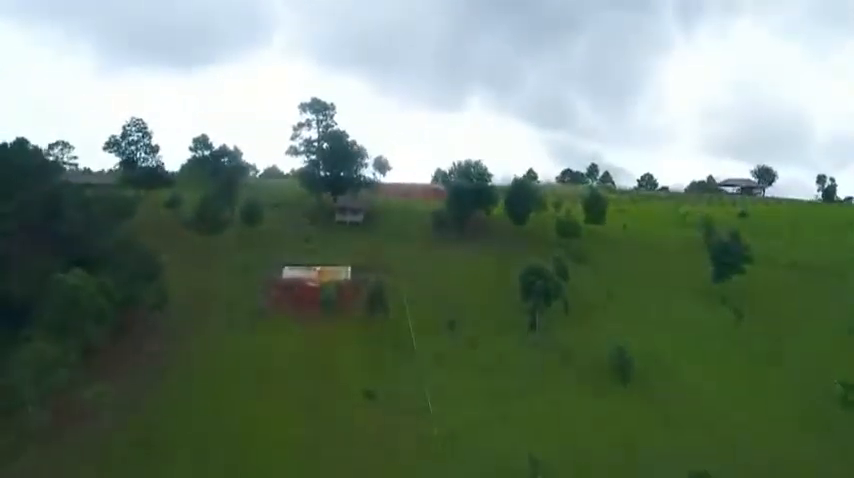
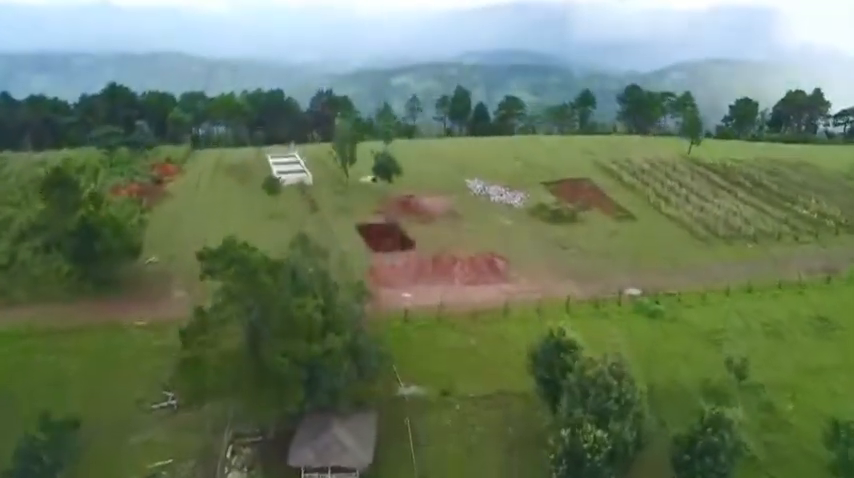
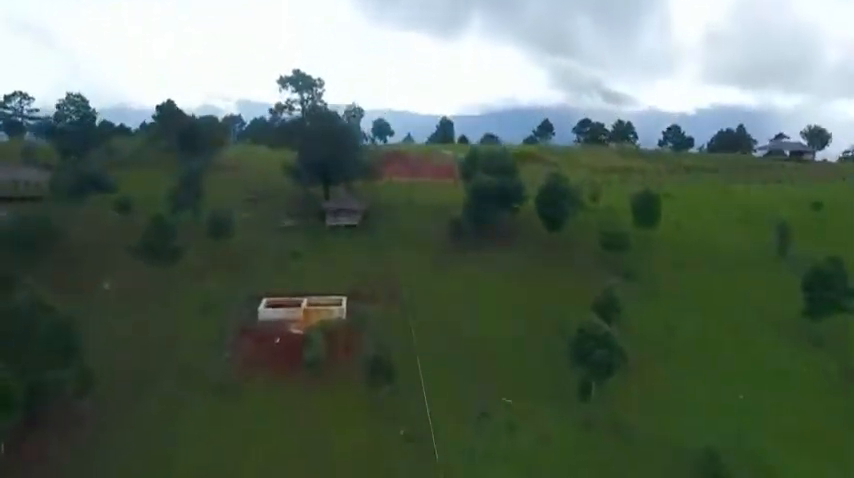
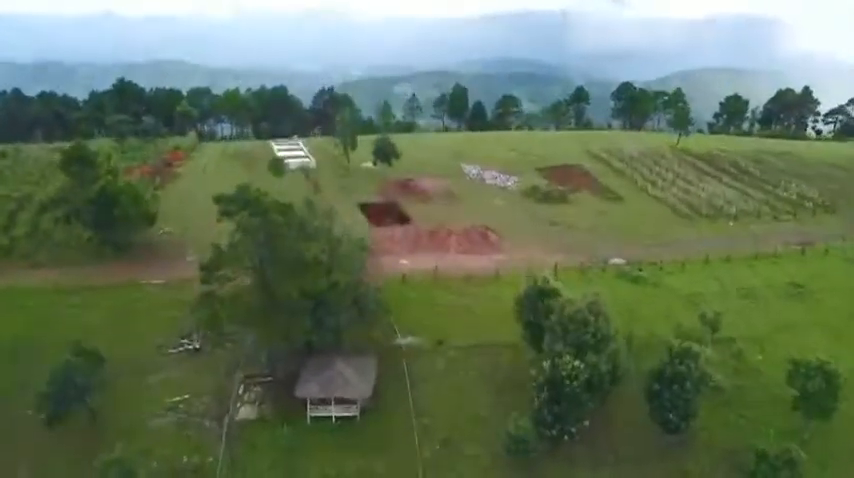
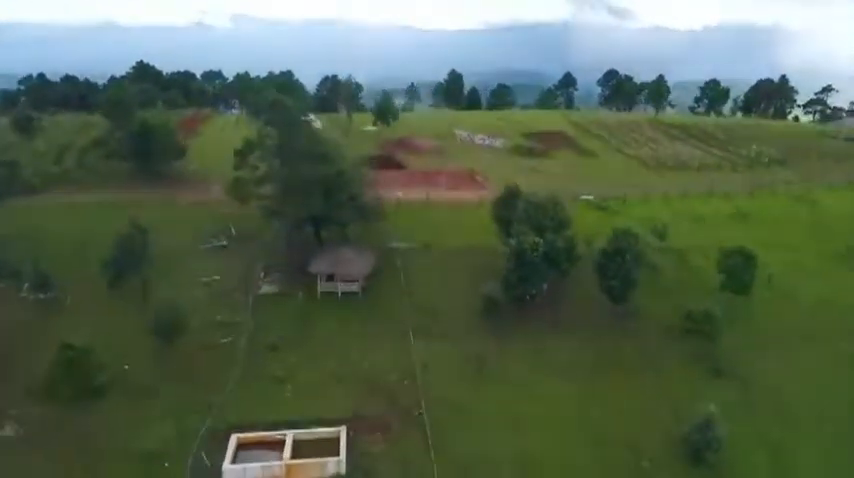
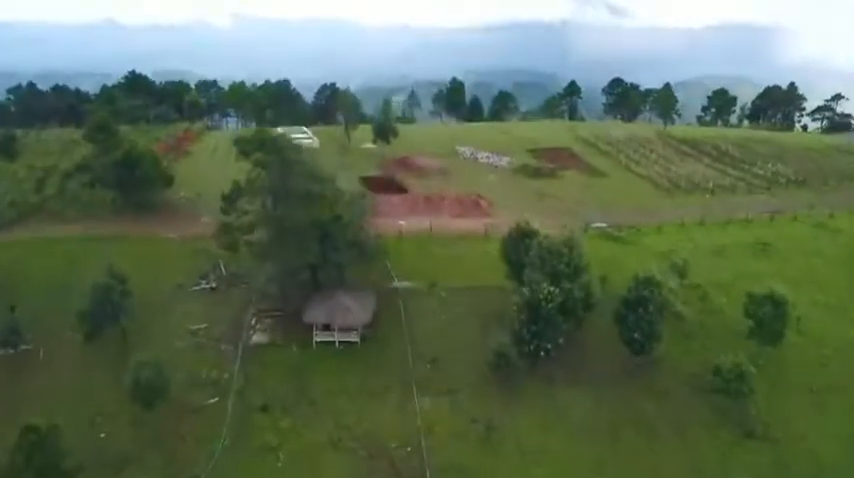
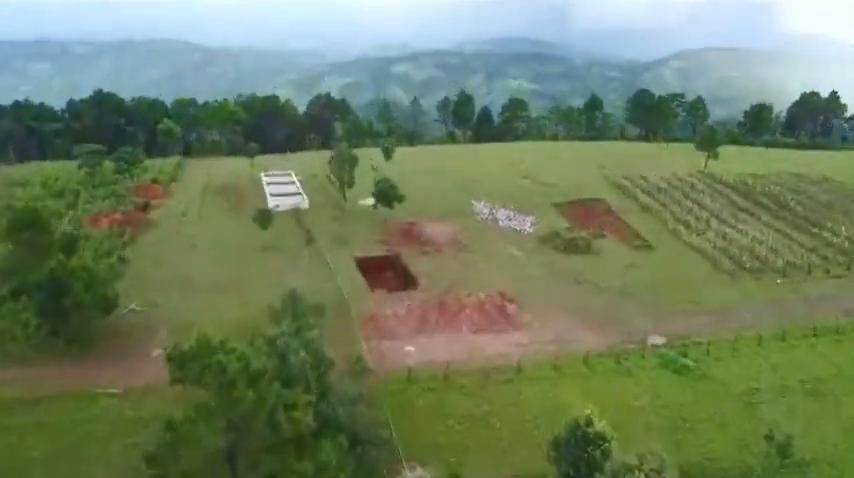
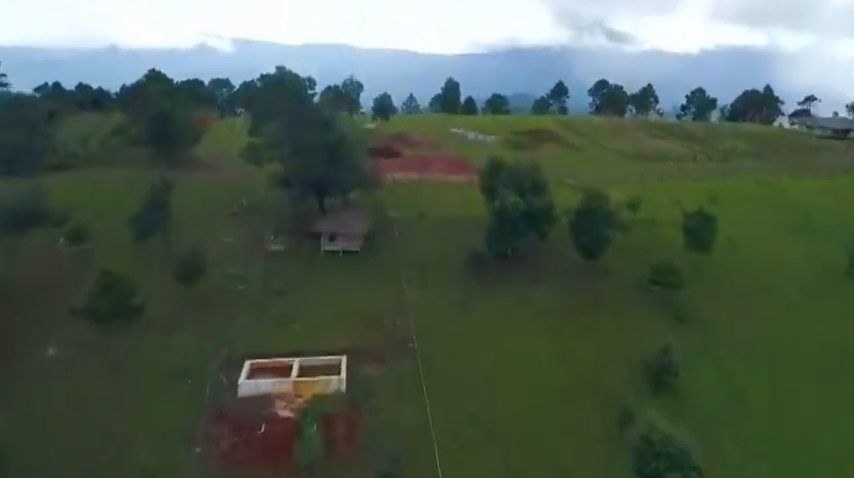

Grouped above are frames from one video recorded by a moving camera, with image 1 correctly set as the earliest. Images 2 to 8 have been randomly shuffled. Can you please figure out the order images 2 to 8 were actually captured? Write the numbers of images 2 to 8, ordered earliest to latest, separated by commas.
3, 8, 5, 6, 4, 2, 7
